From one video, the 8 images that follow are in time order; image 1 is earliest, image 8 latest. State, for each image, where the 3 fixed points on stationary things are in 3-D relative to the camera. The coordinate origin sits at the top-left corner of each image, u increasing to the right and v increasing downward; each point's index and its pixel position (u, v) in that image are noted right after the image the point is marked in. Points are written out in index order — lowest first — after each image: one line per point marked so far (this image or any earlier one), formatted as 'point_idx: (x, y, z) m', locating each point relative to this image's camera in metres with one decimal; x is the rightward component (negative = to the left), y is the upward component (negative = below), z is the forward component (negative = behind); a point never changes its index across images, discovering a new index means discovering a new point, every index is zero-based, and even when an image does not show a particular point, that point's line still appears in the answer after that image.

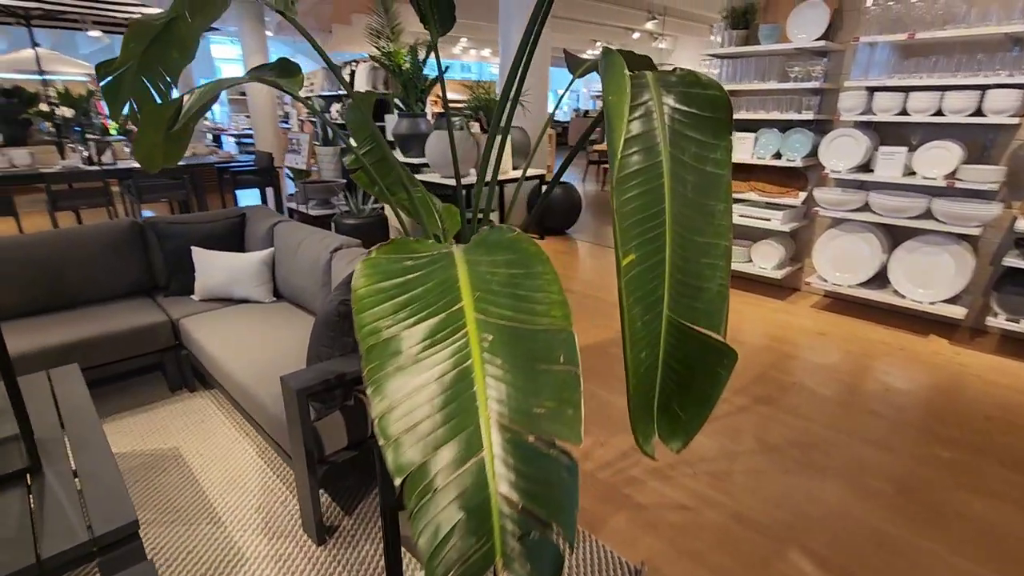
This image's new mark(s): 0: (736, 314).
0: (+1.6, -0.2, +3.7) m
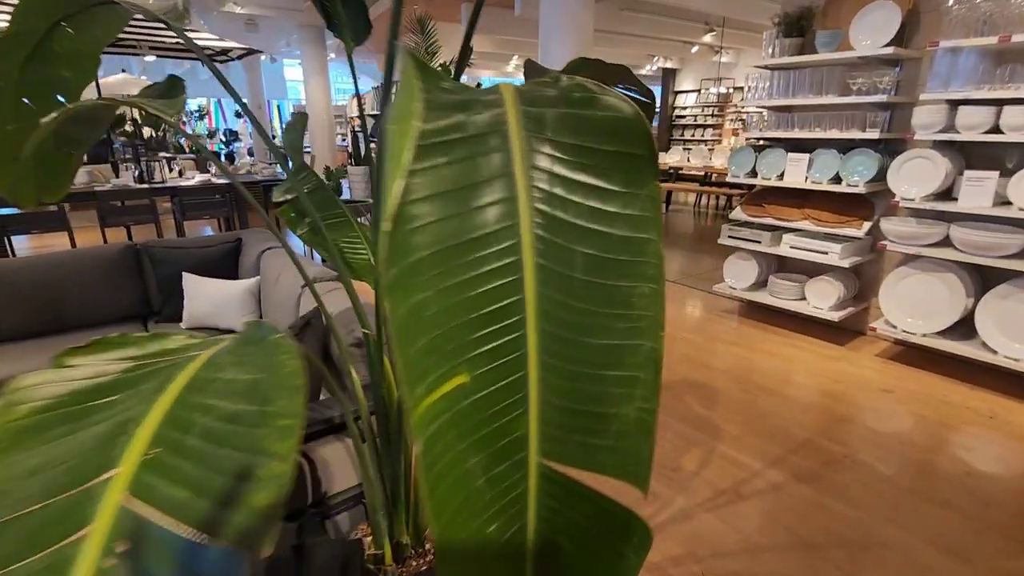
0: (+1.7, -0.4, +3.2) m
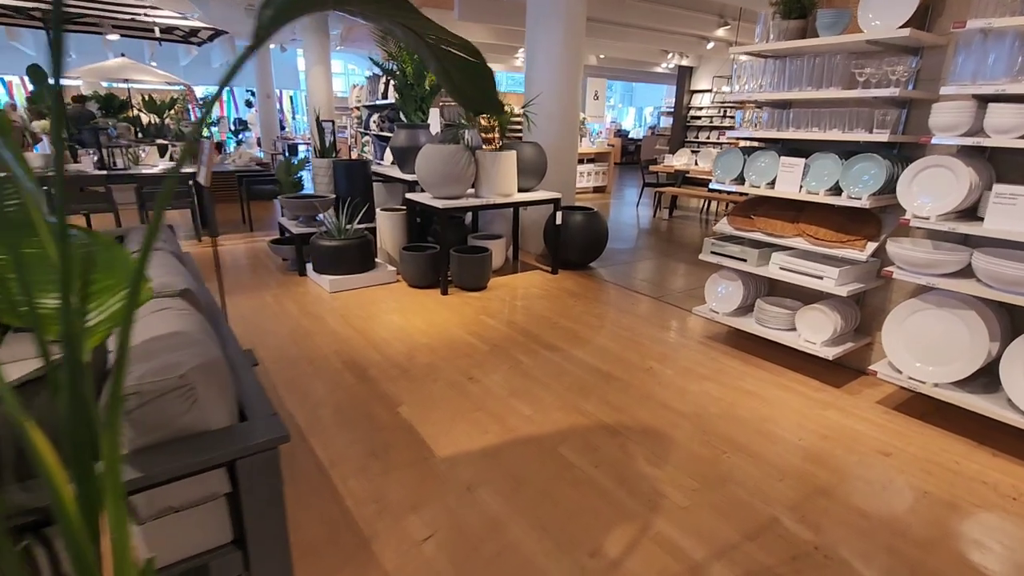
0: (+1.3, -0.6, +2.7) m
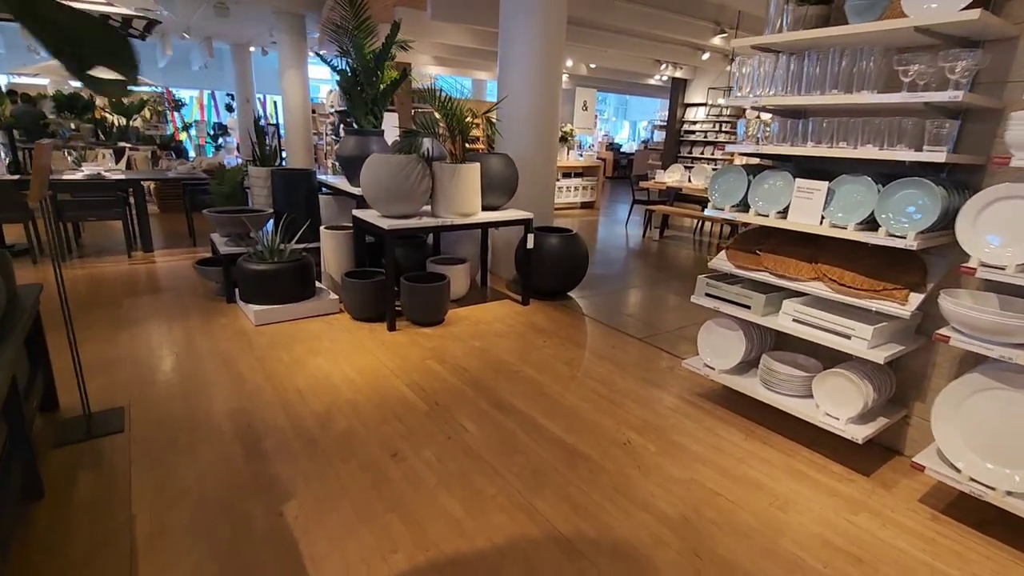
0: (+1.0, -0.8, +2.0) m
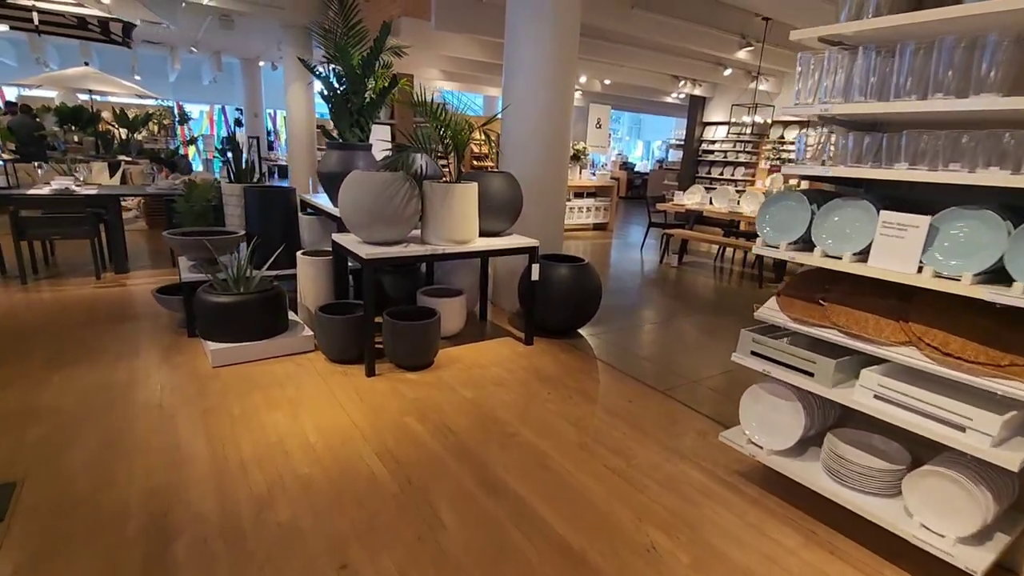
0: (+1.0, -1.0, +1.5) m
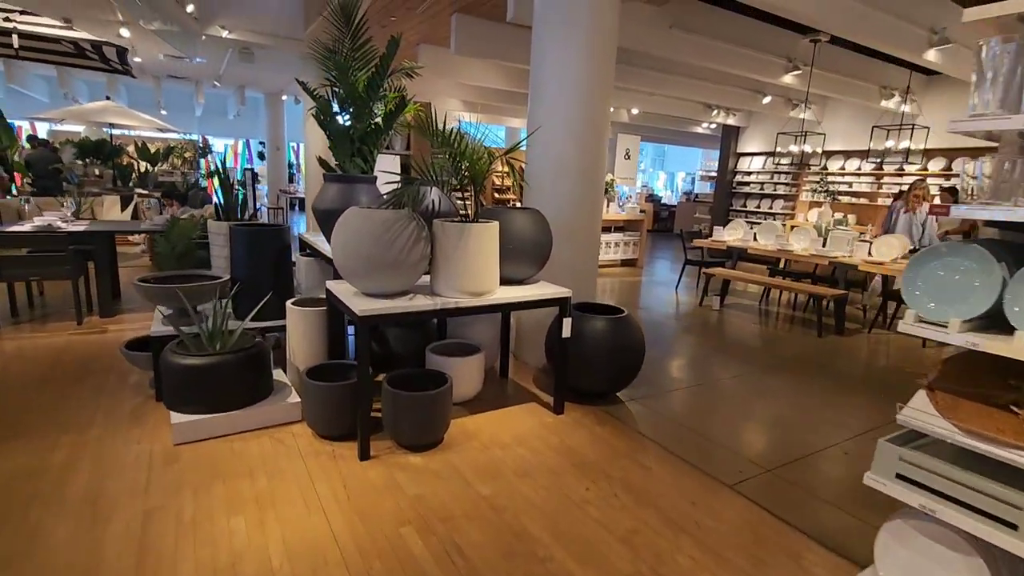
0: (+1.0, -1.3, +0.8) m
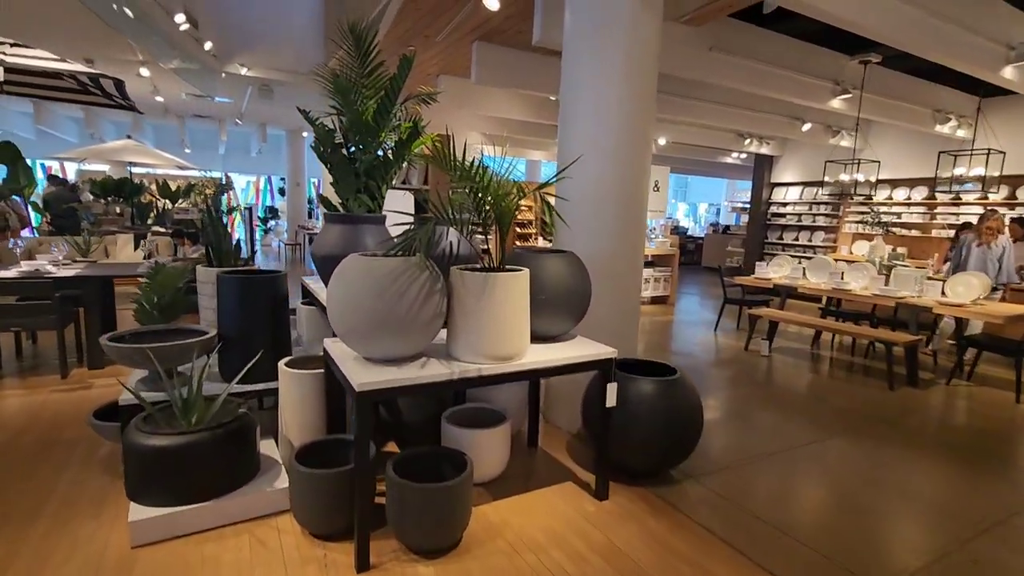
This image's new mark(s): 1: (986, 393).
0: (+1.1, -1.4, +0.2) m
1: (+4.4, -1.0, +4.8) m
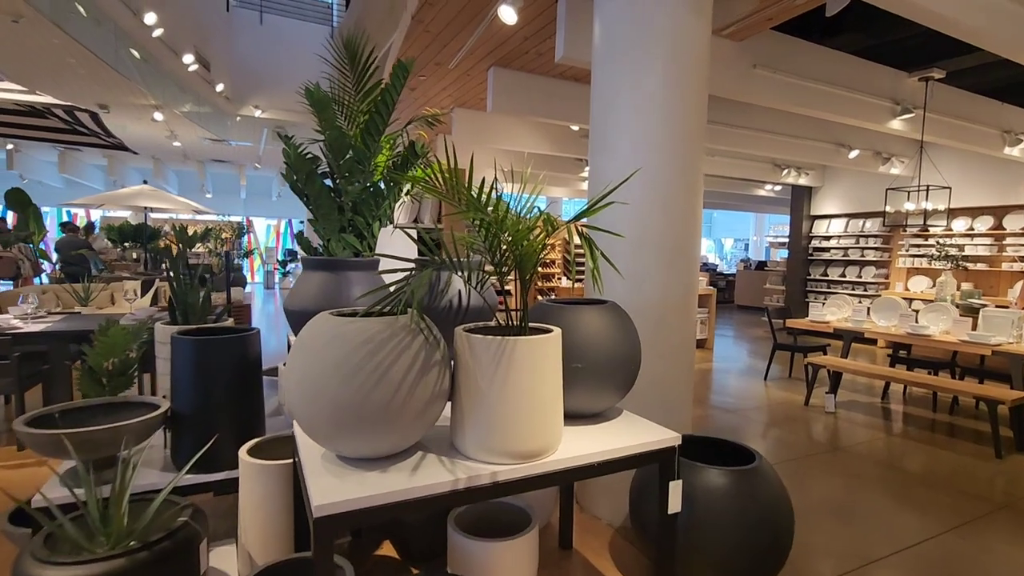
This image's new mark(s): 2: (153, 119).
0: (+1.1, -1.4, -0.6) m
1: (+4.6, -1.3, +3.9) m
2: (-5.8, +2.7, +8.3) m
